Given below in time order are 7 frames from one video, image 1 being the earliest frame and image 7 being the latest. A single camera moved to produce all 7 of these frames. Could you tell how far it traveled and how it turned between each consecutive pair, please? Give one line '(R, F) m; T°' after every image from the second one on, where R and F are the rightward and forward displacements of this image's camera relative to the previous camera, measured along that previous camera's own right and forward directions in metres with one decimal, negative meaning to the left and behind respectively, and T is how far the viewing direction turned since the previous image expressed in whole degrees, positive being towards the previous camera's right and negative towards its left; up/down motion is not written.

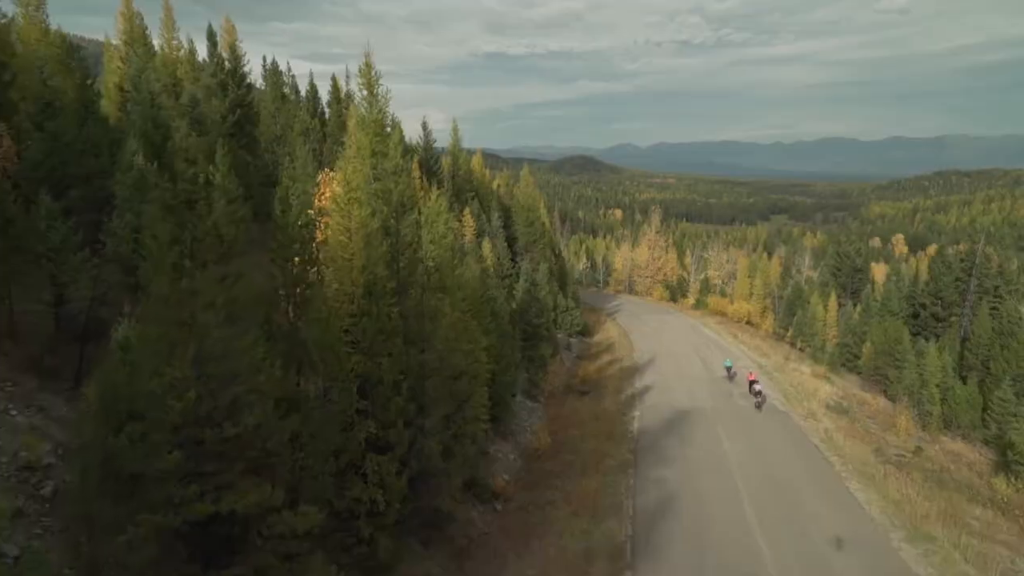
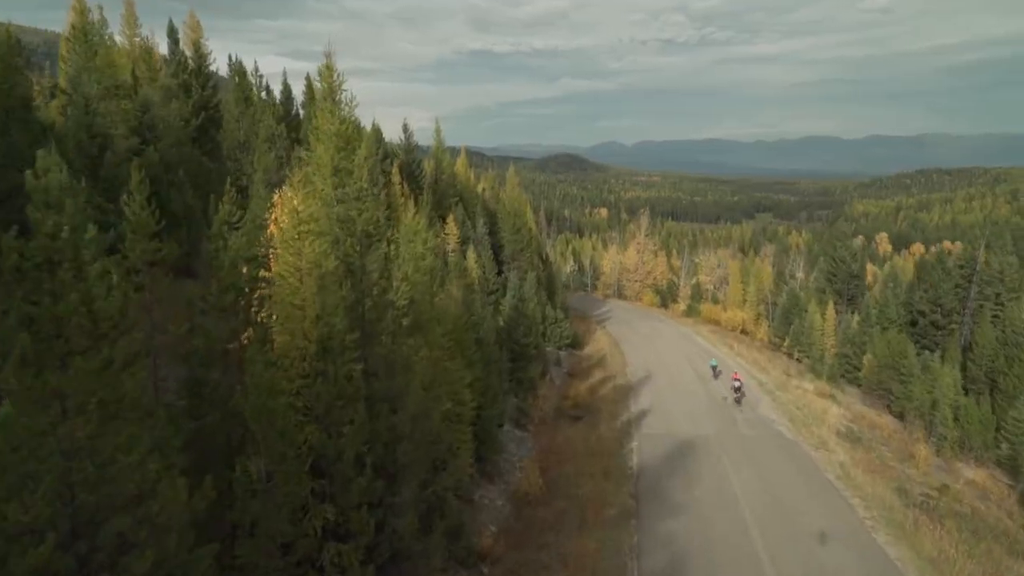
(-0.1, +3.6) m; +1°
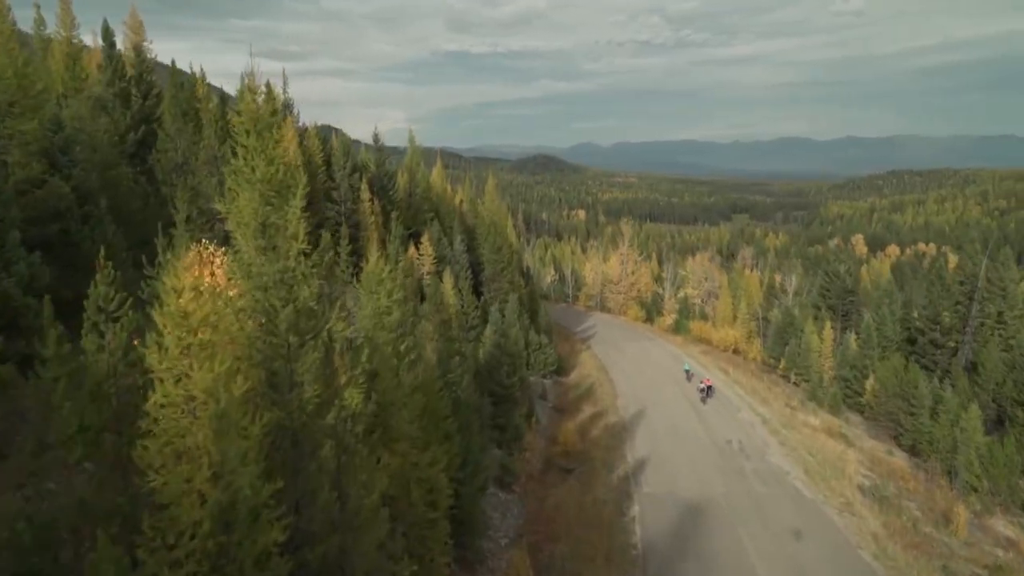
(-0.2, +5.2) m; +2°
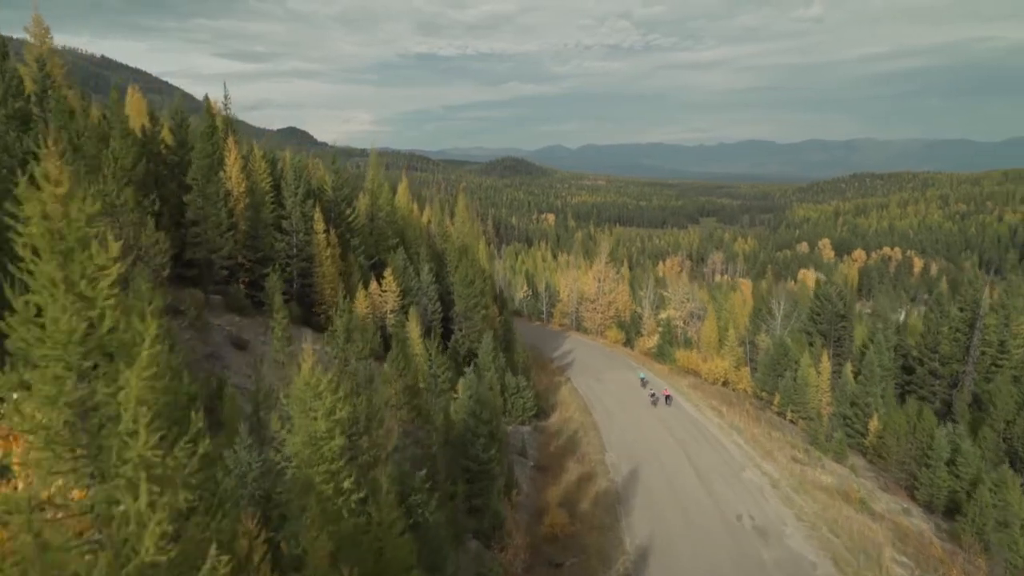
(-0.4, +6.5) m; +2°
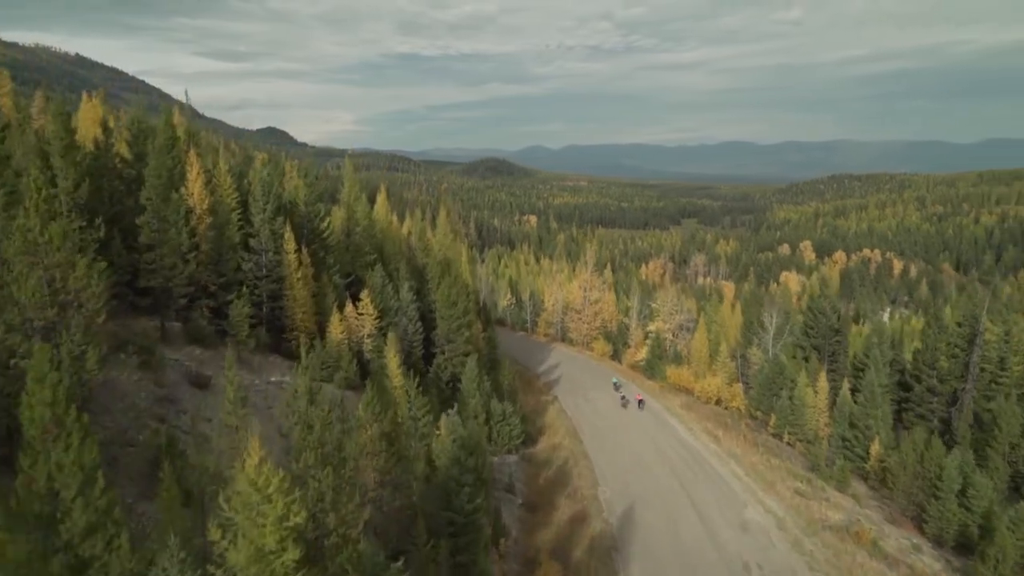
(-0.3, +3.4) m; +1°
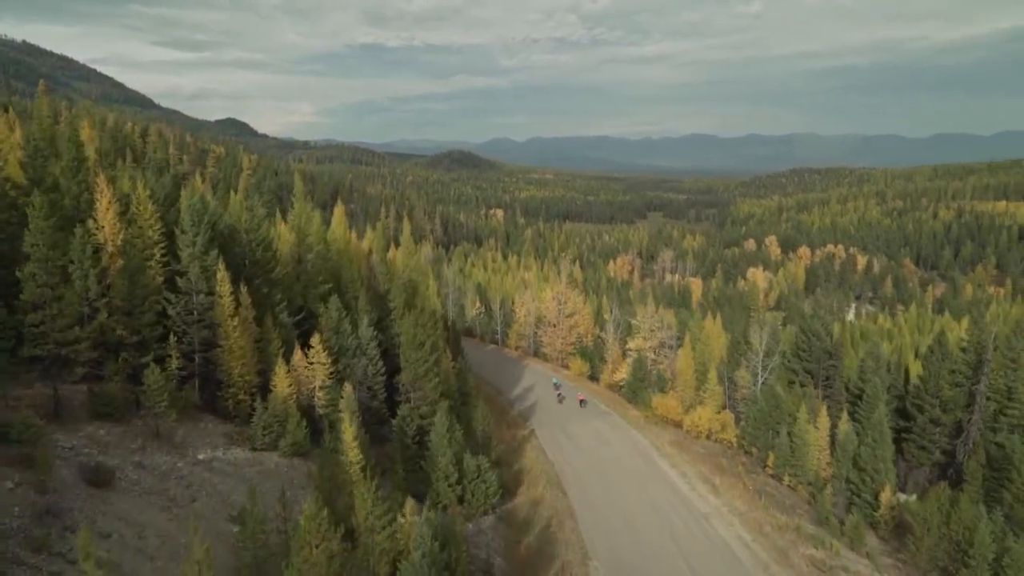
(-0.6, +7.0) m; +3°
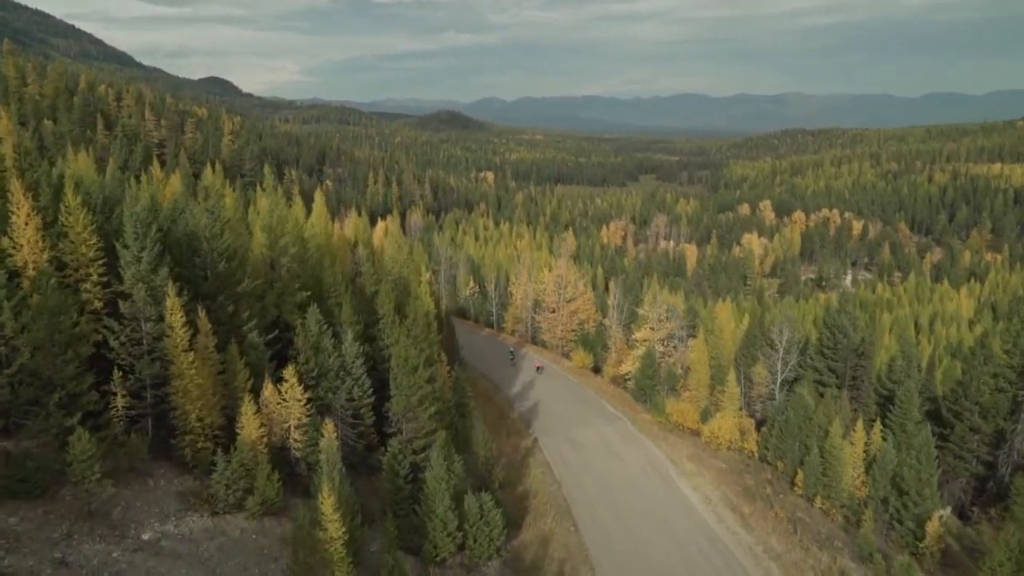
(-1.0, +7.0) m; +1°
